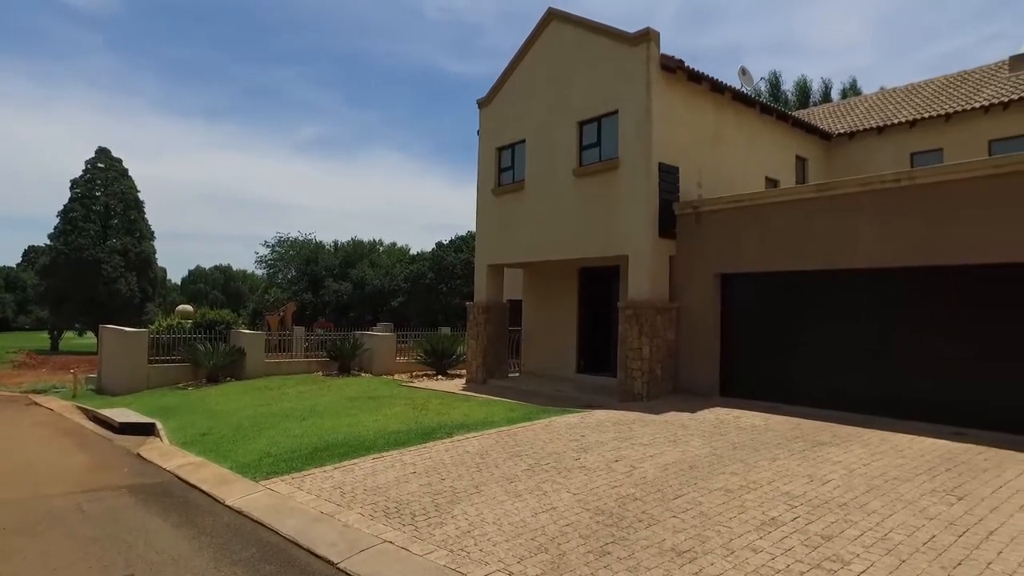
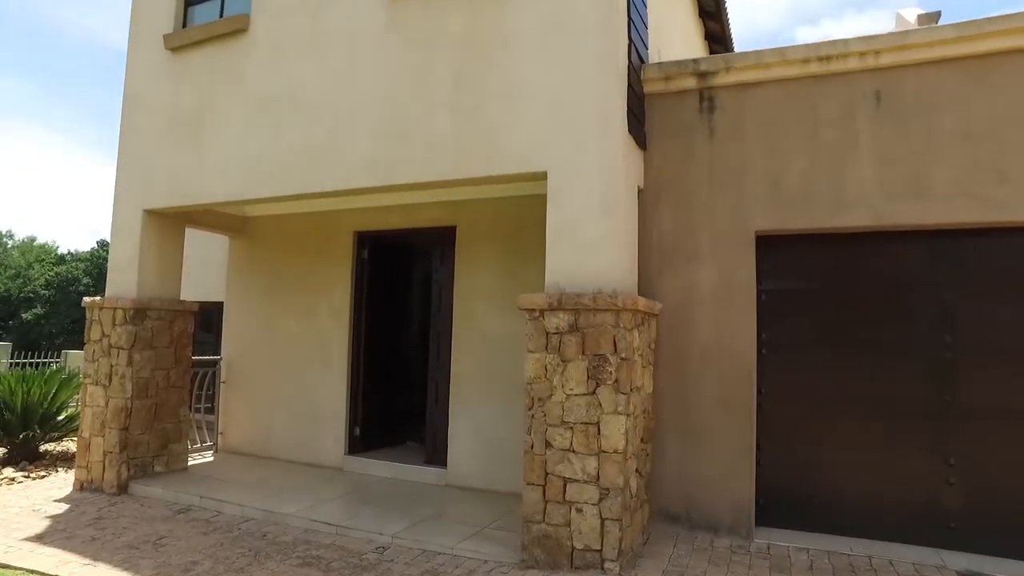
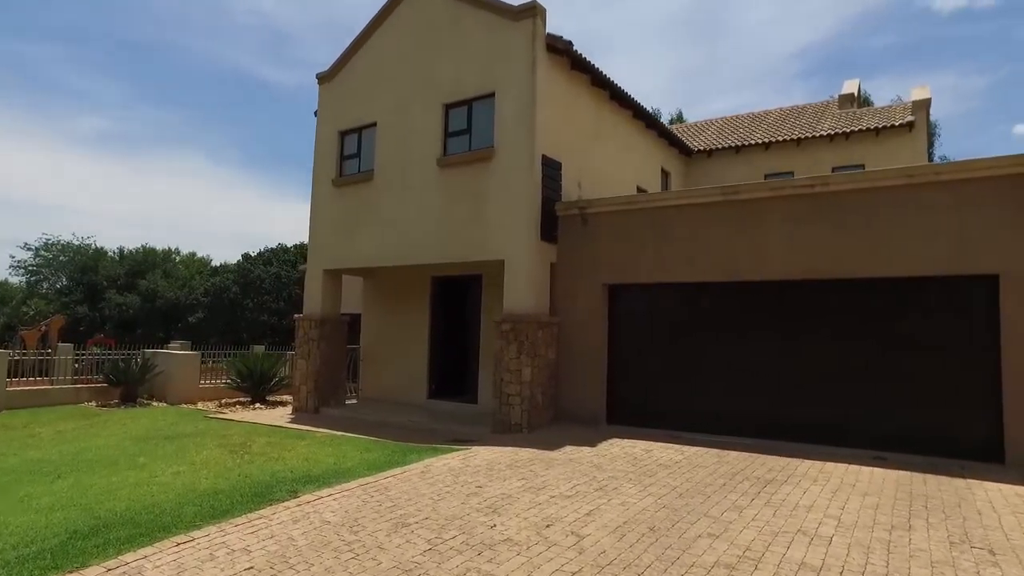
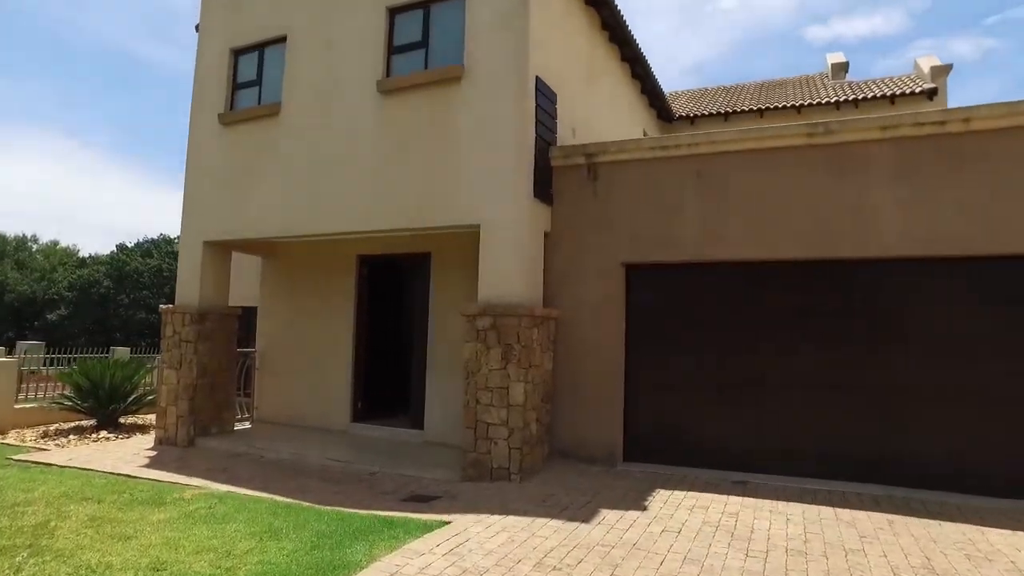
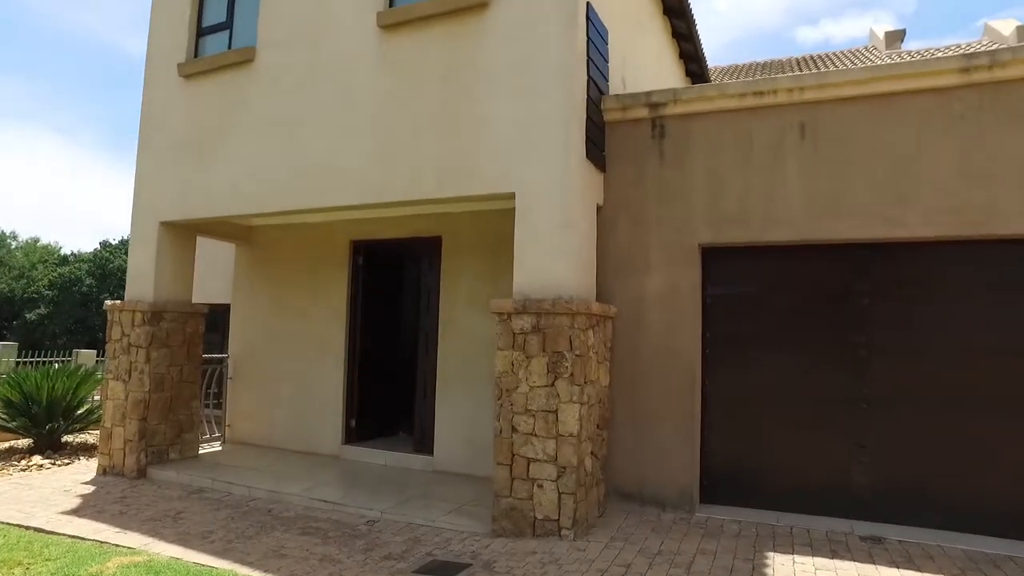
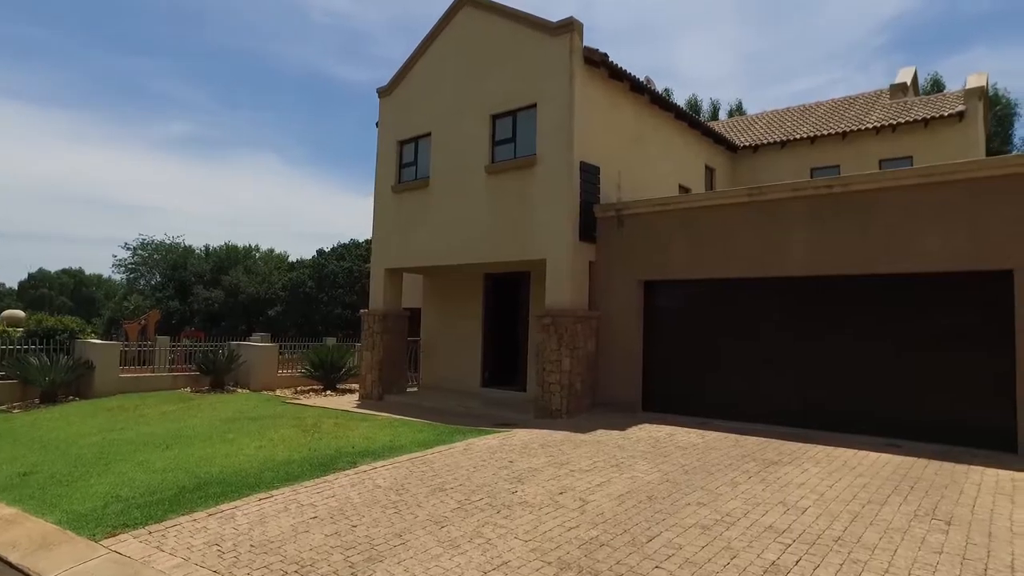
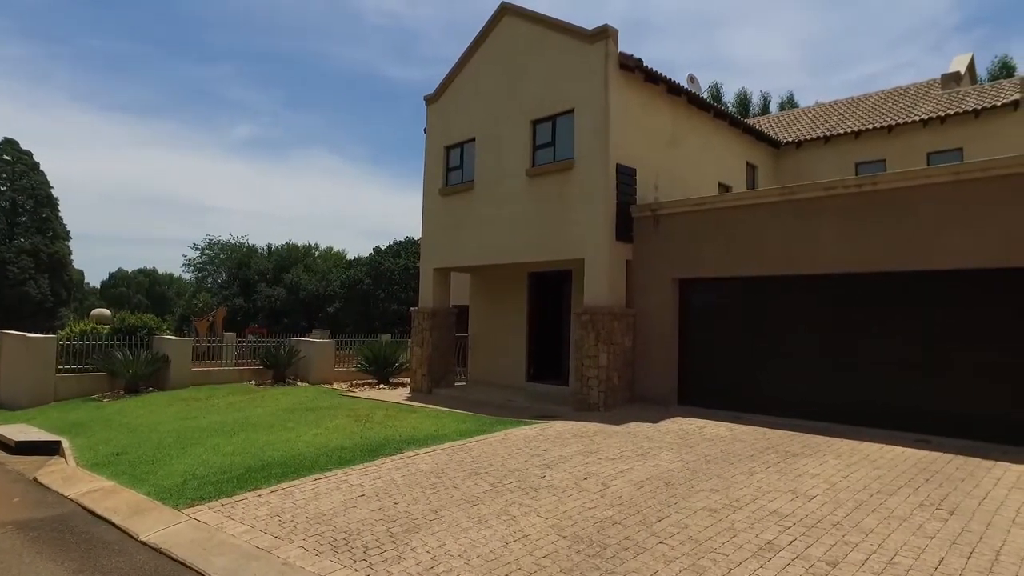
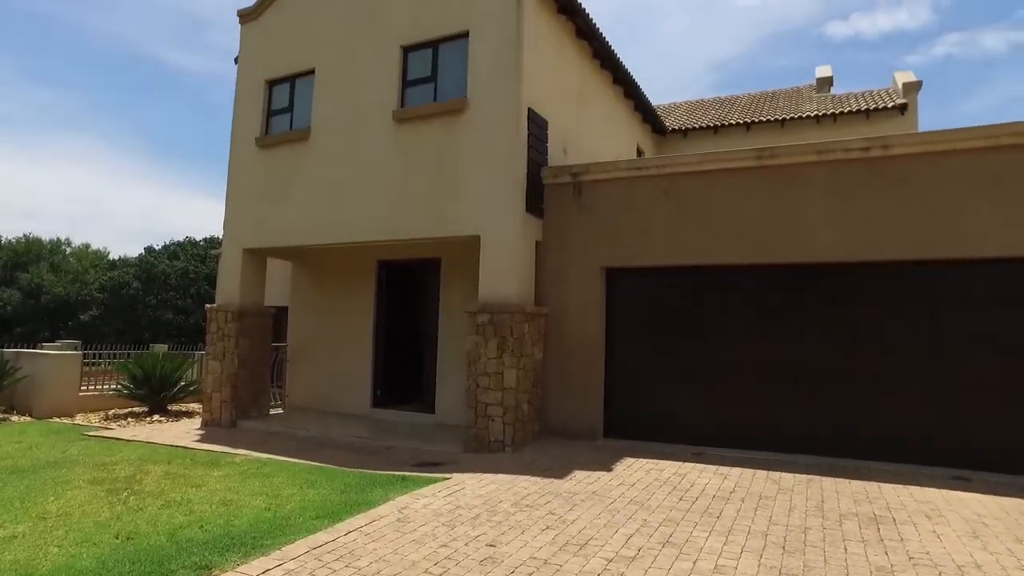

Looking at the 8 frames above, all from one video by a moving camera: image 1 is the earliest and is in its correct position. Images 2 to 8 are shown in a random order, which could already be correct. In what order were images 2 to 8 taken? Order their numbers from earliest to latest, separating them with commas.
7, 6, 3, 8, 4, 5, 2
